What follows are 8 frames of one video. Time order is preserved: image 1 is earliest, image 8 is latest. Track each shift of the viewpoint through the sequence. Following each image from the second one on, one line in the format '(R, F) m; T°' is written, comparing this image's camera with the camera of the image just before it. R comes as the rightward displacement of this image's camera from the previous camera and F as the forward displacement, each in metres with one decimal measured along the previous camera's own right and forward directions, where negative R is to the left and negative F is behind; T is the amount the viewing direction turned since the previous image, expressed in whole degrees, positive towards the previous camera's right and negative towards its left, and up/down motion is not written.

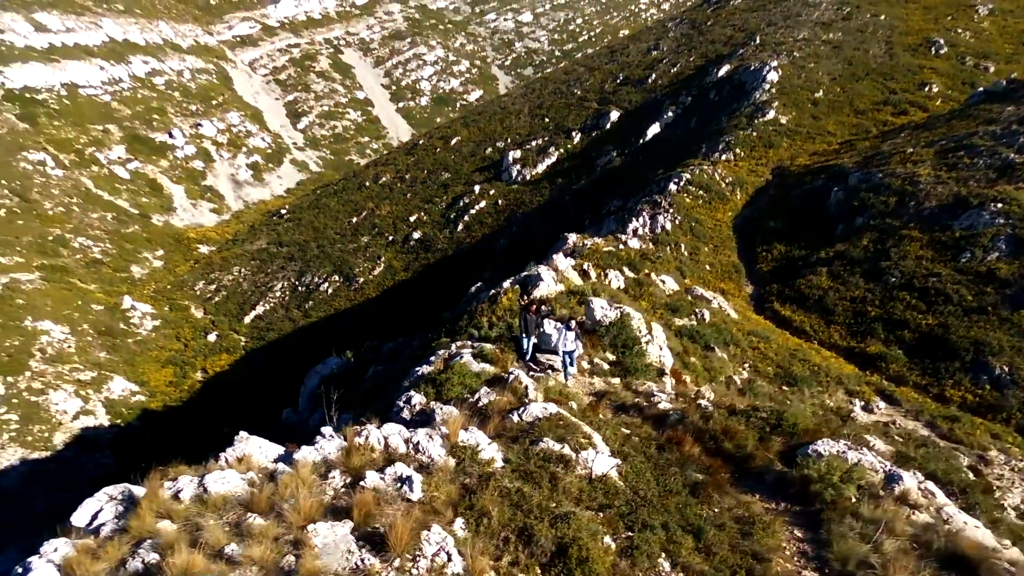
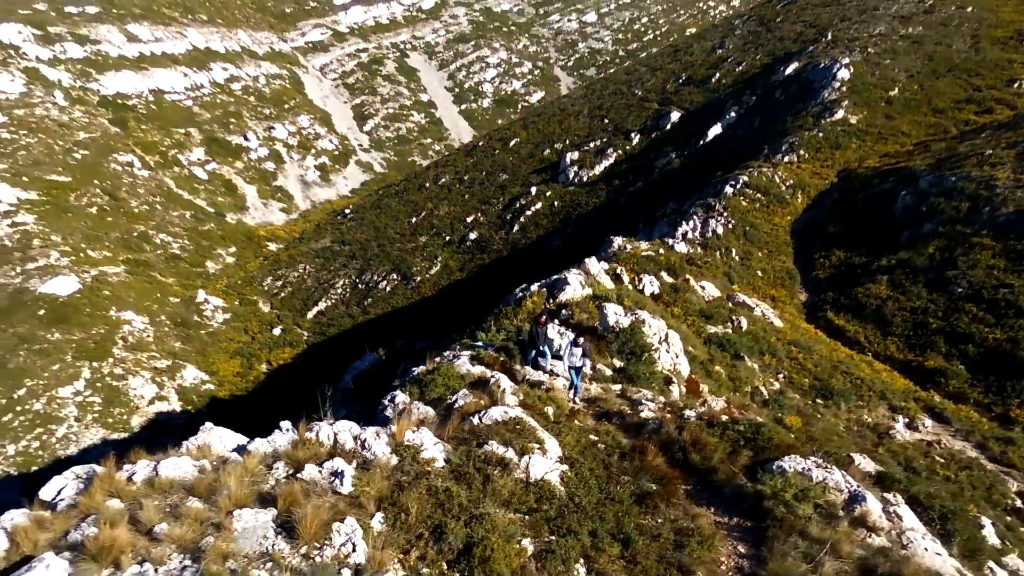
(+1.3, -0.2) m; -6°
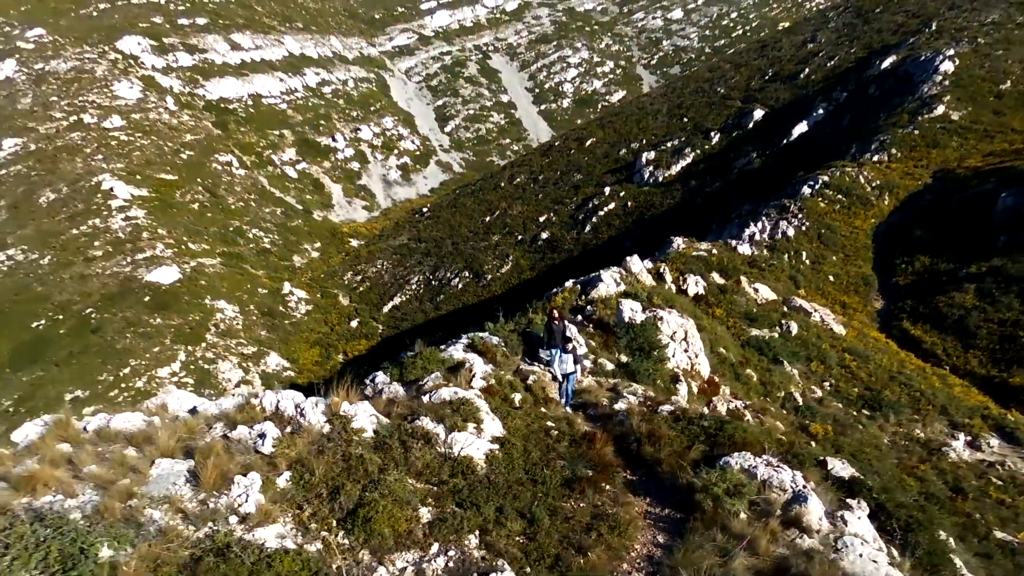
(+1.8, -0.1) m; -7°
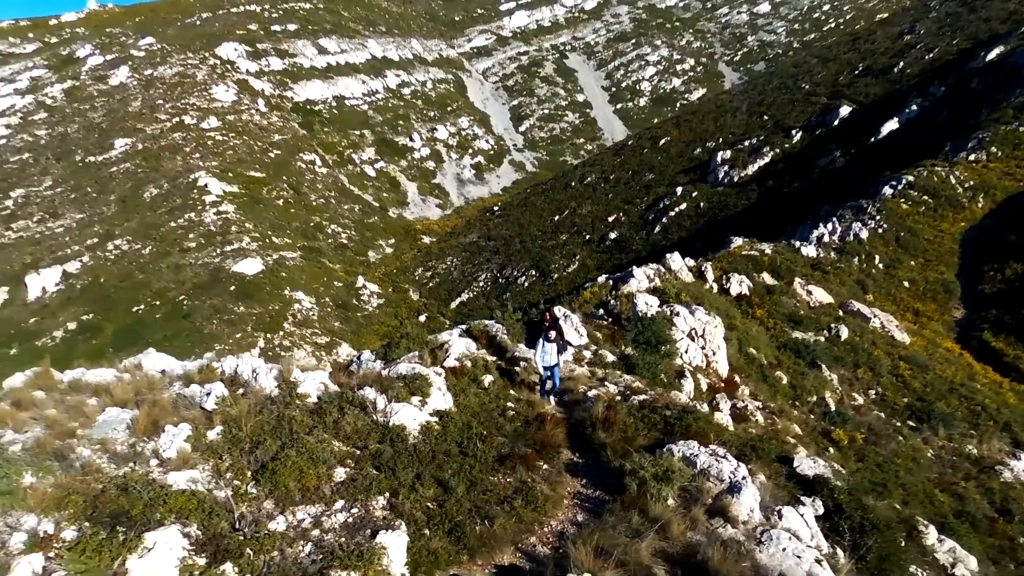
(+1.7, -0.1) m; -7°
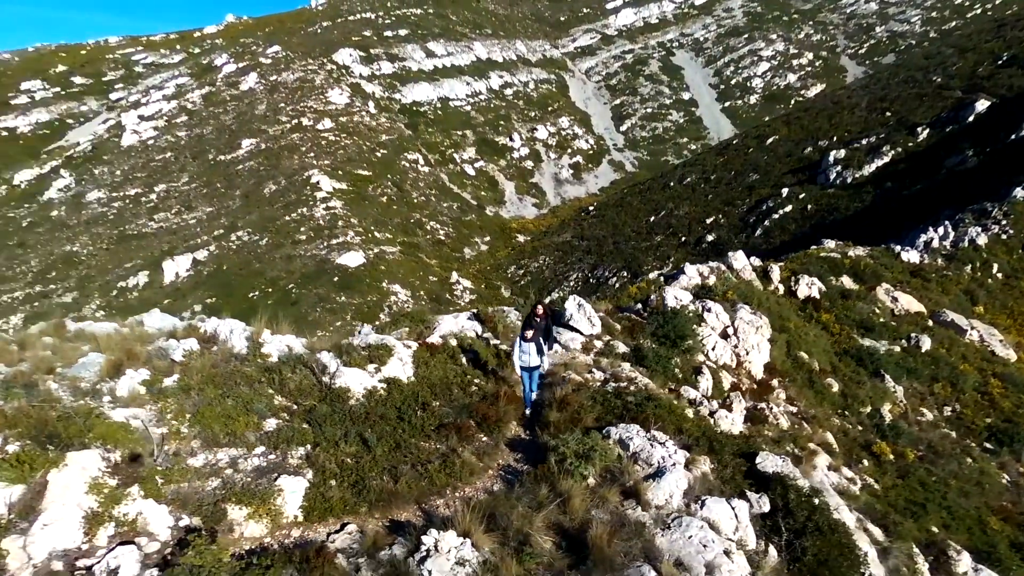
(+2.0, 0.0) m; -9°
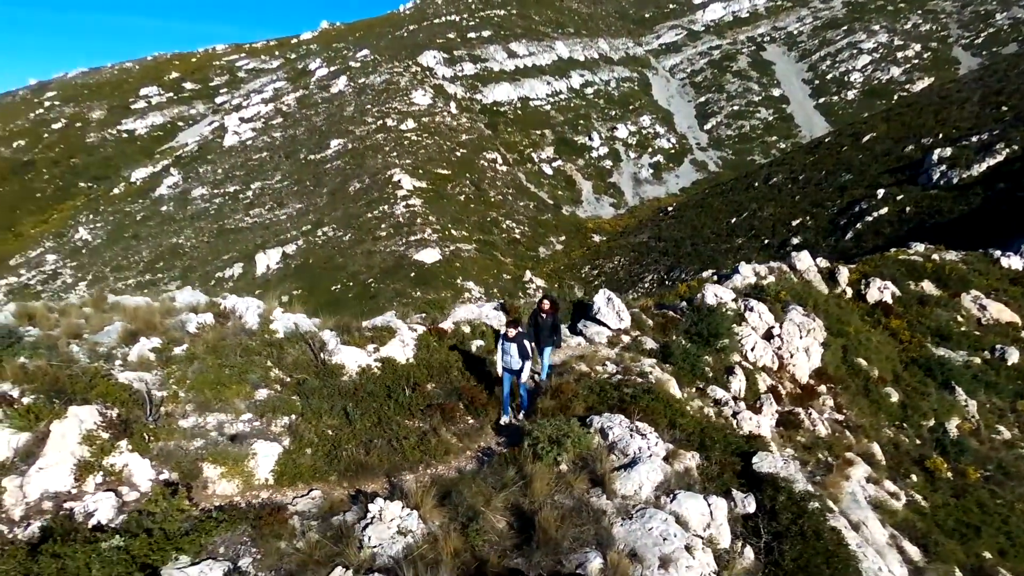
(+1.2, 0.0) m; -7°
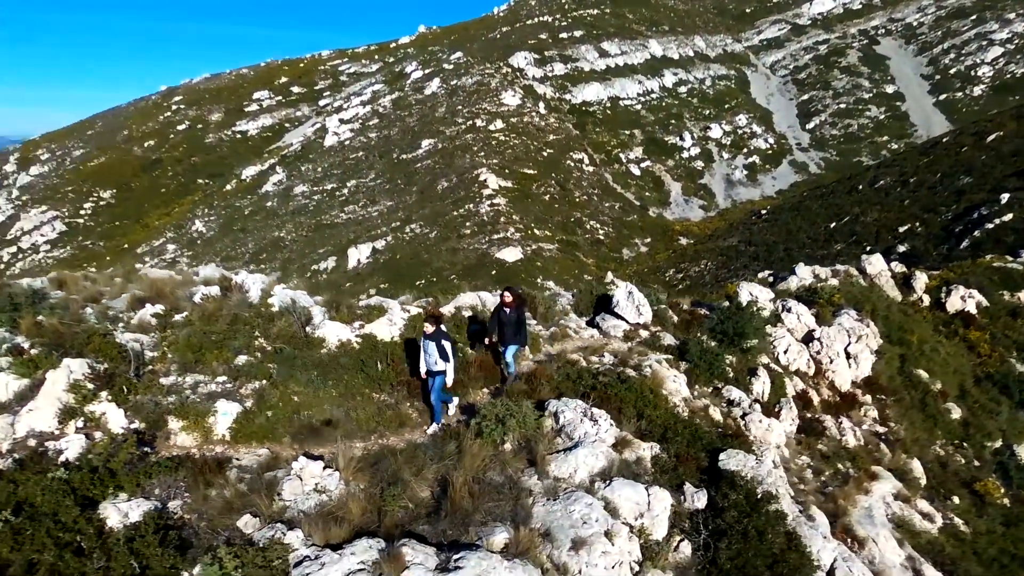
(+1.6, +0.1) m; -8°
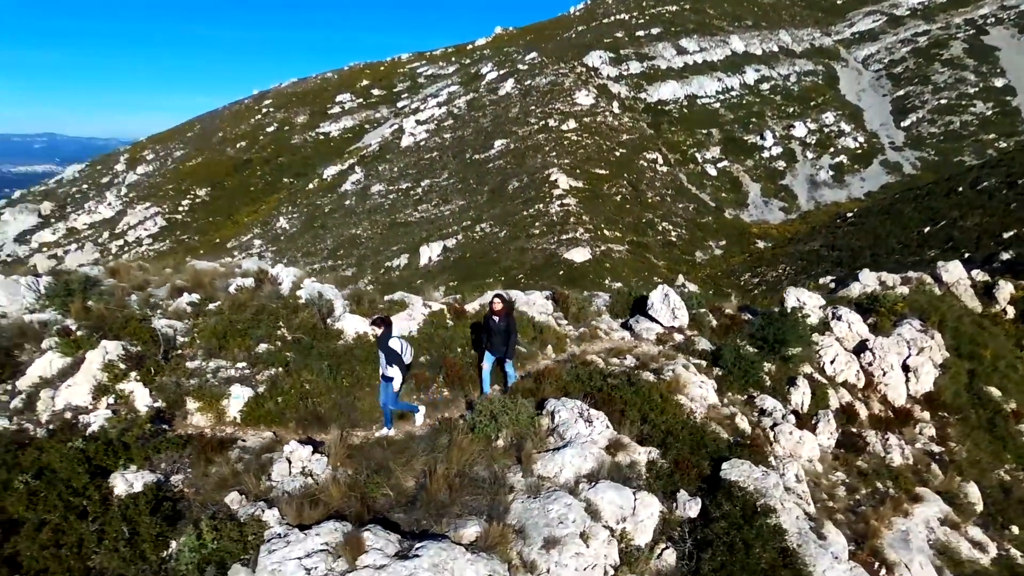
(+0.9, 0.0) m; -7°
